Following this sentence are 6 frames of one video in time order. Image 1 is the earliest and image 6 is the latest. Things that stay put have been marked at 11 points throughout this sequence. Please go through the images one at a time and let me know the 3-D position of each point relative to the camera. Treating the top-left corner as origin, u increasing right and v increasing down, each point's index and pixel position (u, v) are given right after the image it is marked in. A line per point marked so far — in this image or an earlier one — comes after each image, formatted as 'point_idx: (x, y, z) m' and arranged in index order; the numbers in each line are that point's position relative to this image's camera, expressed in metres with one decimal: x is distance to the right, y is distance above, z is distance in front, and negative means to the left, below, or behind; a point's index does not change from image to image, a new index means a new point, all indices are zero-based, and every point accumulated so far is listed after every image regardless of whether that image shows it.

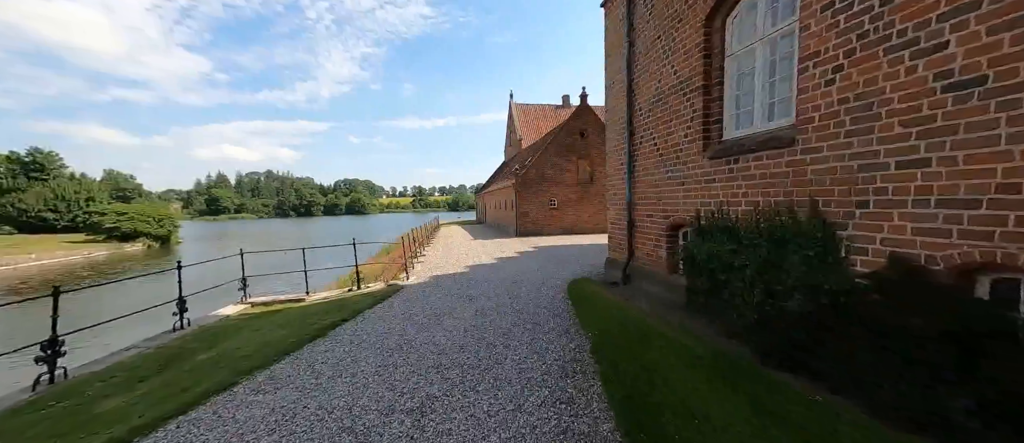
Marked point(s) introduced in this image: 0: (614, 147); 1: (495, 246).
0: (+2.5, +1.9, +9.0) m
1: (-0.8, -1.1, +15.7) m
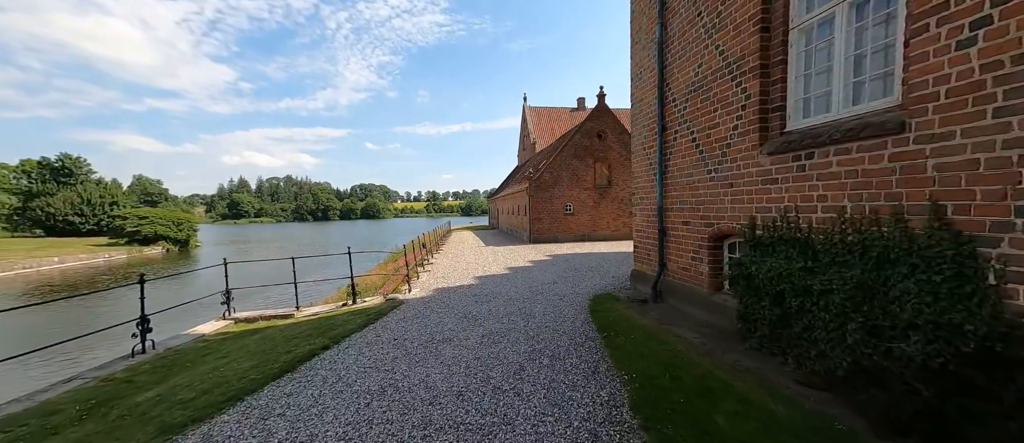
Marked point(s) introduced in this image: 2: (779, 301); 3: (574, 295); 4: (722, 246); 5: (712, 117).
0: (+2.9, +1.7, +7.9) m
1: (-0.2, -1.4, +14.8) m
2: (+3.0, -0.9, +4.1) m
3: (+1.3, -1.6, +7.6) m
4: (+3.4, -0.4, +5.8) m
5: (+3.2, +1.7, +5.6) m
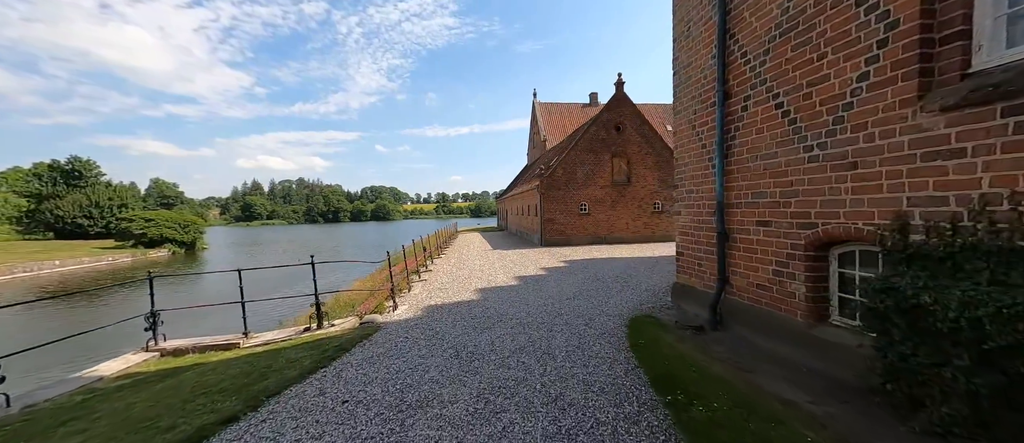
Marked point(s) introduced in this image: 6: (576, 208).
0: (+3.0, +1.7, +6.2) m
1: (+0.1, -1.4, +13.1) m
2: (+3.1, -0.9, +2.3) m
3: (+1.5, -1.6, +5.9) m
4: (+3.5, -0.4, +4.0) m
5: (+3.3, +1.7, +3.8) m
6: (+3.3, +0.7, +18.3) m
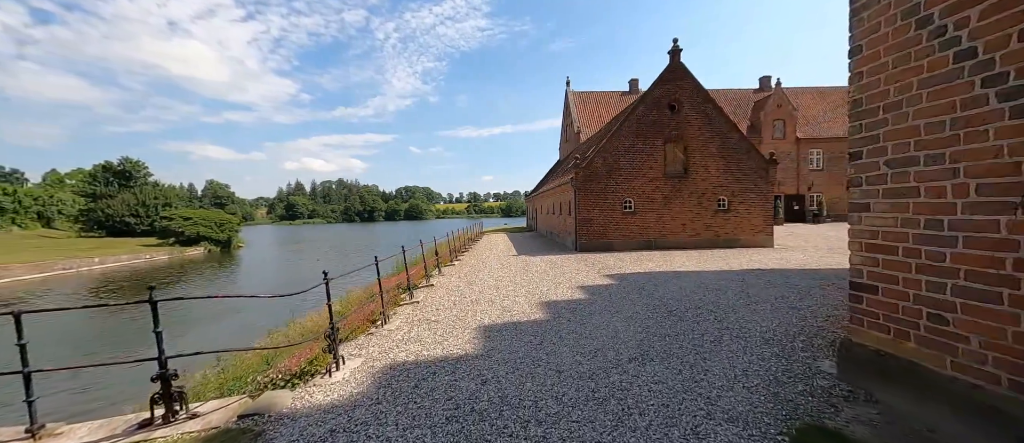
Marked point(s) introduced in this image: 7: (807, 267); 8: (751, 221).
0: (+3.2, +1.7, +2.9) m
1: (+0.9, -1.4, +10.1) m
2: (+2.9, -0.9, -0.9) m
3: (+1.6, -1.6, +2.8) m
4: (+3.5, -0.4, +0.8) m
5: (+3.2, +1.6, +0.6) m
6: (+4.5, +0.7, +15.0) m
7: (+7.9, -1.2, +9.6) m
8: (+10.1, 0.0, +15.1) m
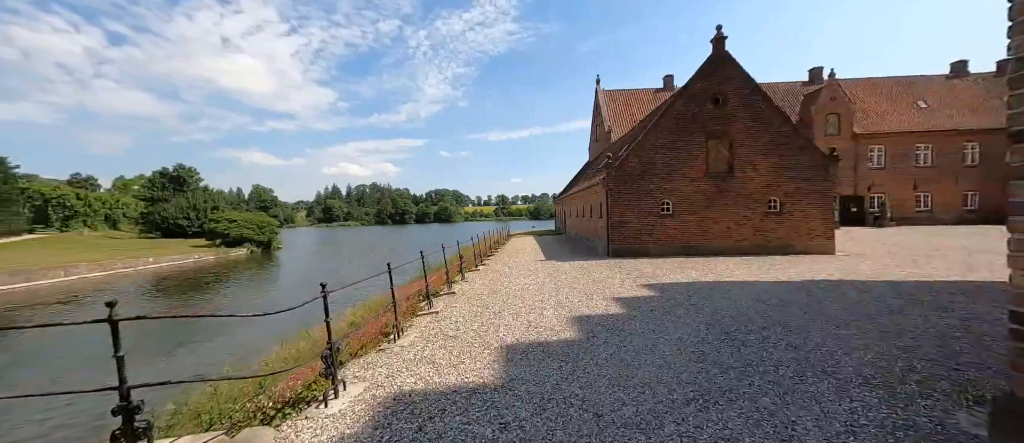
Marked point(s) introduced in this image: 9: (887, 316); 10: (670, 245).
0: (+3.3, +1.6, +2.0) m
1: (+1.6, -1.5, +9.3) m
2: (+2.8, -0.9, -1.8) m
3: (+1.8, -1.6, +2.0) m
4: (+3.5, -0.4, -0.2) m
5: (+3.2, +1.6, -0.3) m
6: (+5.6, +0.5, +14.0) m
7: (+8.6, -1.3, +8.3) m
8: (+11.2, -0.1, +13.6) m
9: (+5.4, -1.4, +5.2) m
10: (+6.1, -0.9, +13.9) m
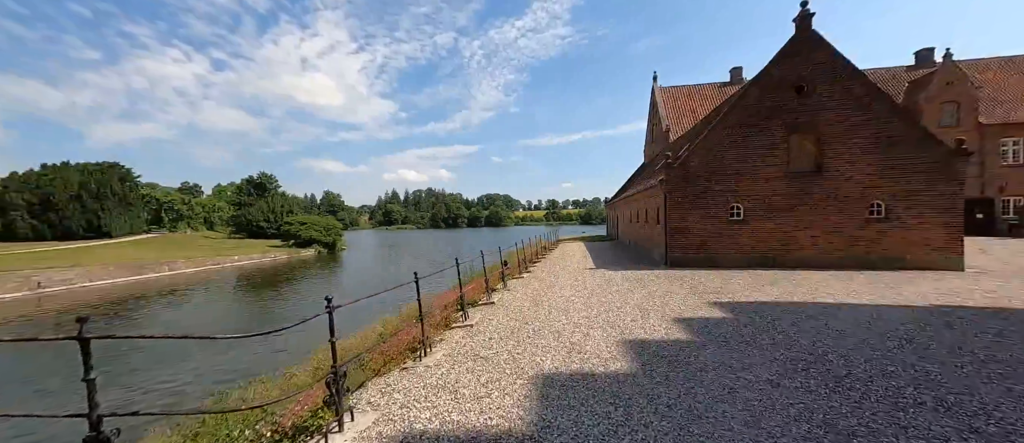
0: (+3.4, +1.6, +0.9) m
1: (+2.7, -1.6, +8.3) m
2: (+2.2, -0.9, -2.9) m
3: (+1.8, -1.7, +1.0) m
4: (+3.2, -0.5, -1.4) m
5: (+2.9, +1.6, -1.4) m
6: (+7.3, +0.3, +12.3) m
7: (+9.4, -1.5, +6.3) m
8: (+12.7, -0.4, +11.1) m
9: (+5.9, -1.5, +3.6) m
10: (+7.8, -1.2, +12.2) m
